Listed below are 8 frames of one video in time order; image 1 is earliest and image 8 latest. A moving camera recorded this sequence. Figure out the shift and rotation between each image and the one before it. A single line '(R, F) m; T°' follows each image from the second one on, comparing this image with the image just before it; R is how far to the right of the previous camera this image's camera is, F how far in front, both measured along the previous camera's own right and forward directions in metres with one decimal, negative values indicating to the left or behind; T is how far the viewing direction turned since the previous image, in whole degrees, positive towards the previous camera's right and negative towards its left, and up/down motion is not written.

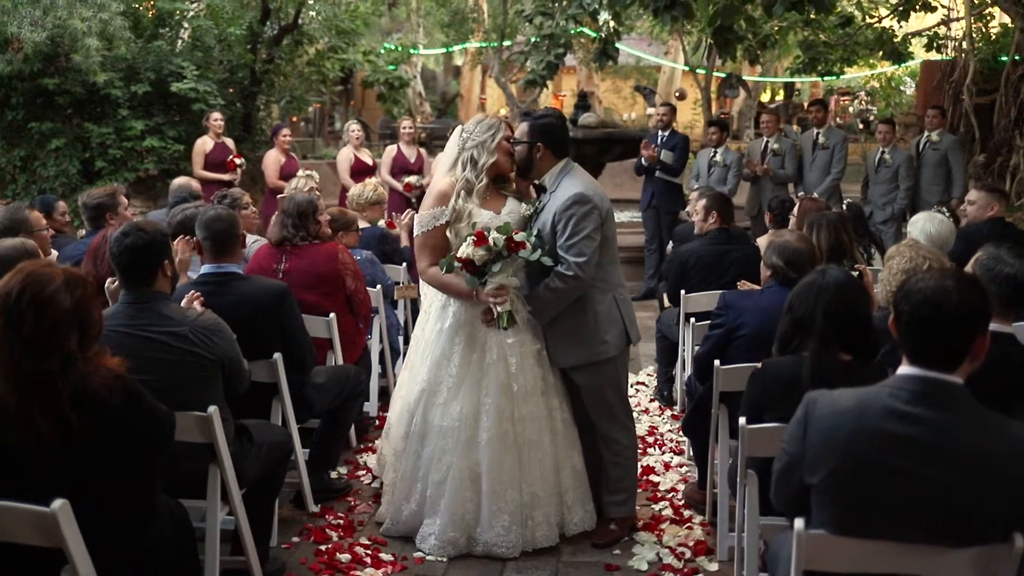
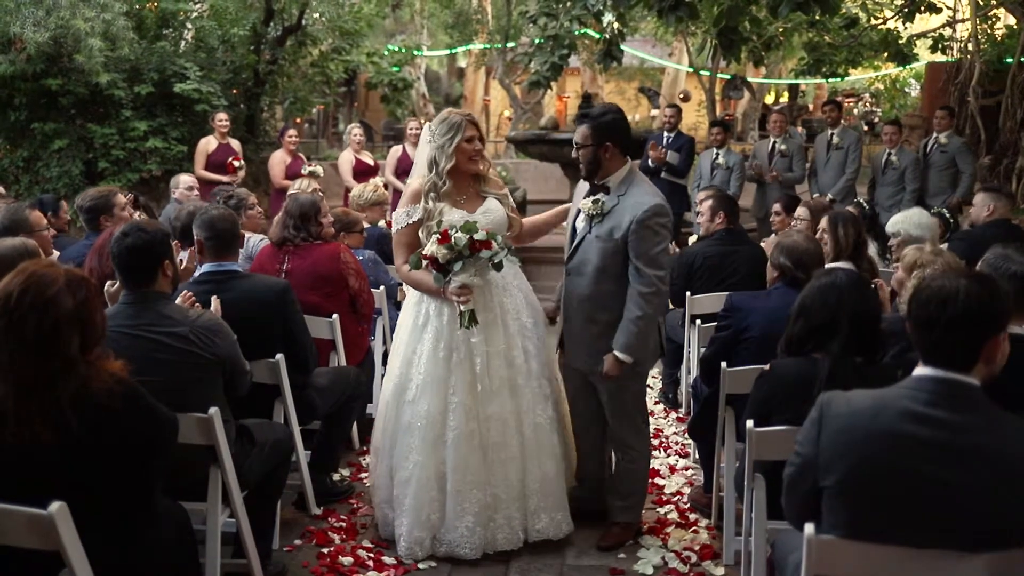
(0.0, 0.0) m; 0°
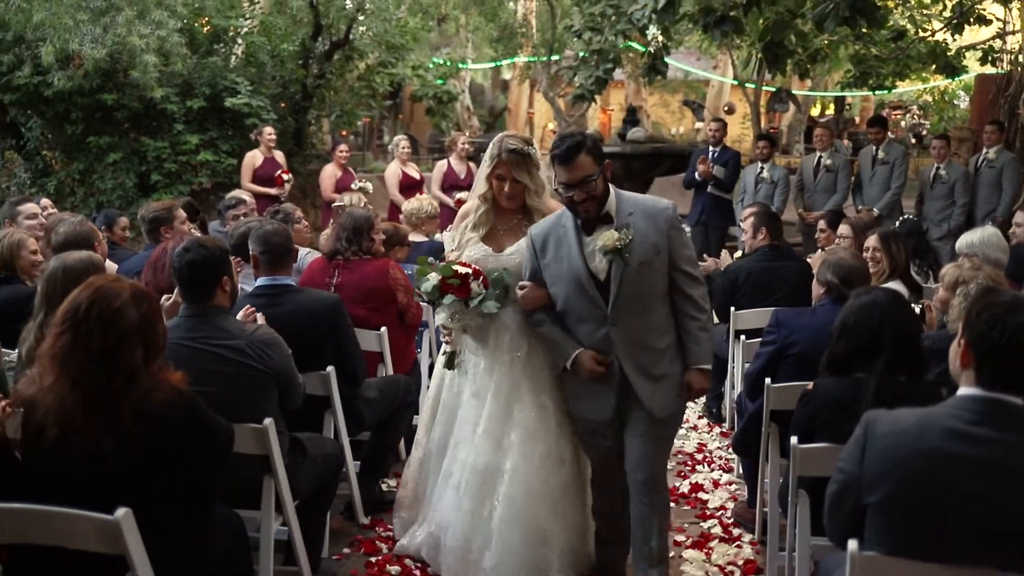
(0.0, -0.1) m; -2°
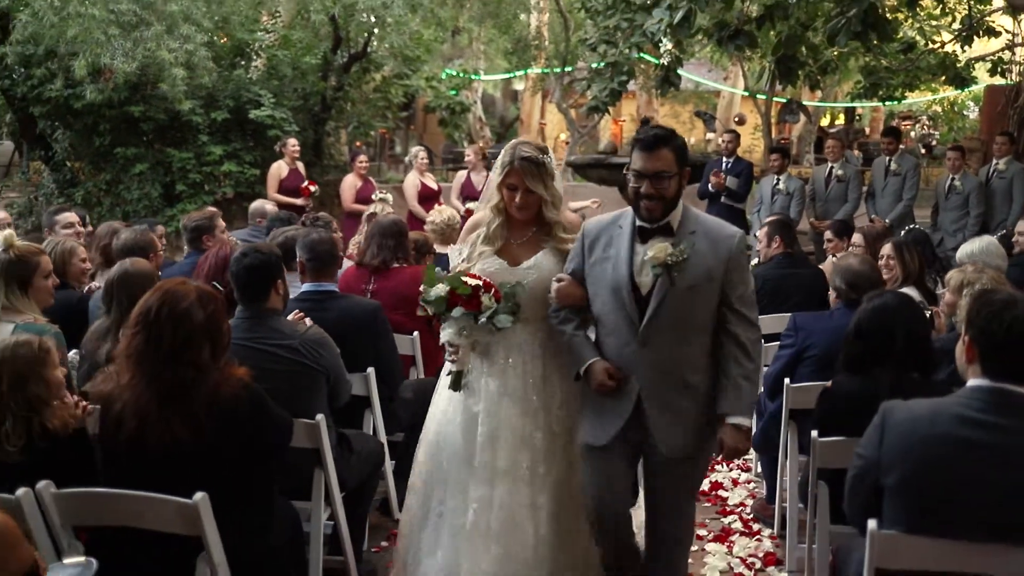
(-0.1, -0.3) m; 0°
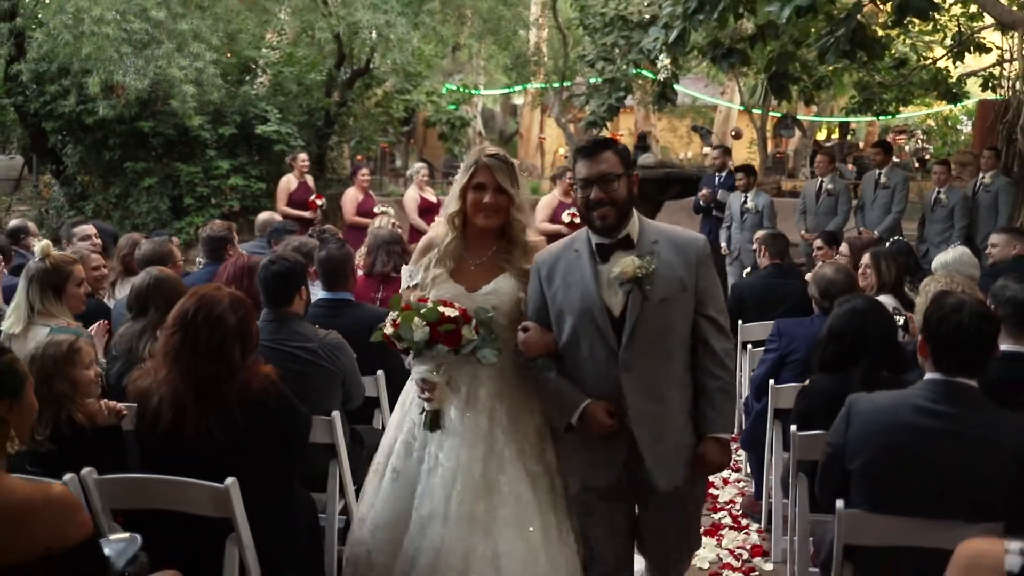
(0.0, -0.3) m; 0°
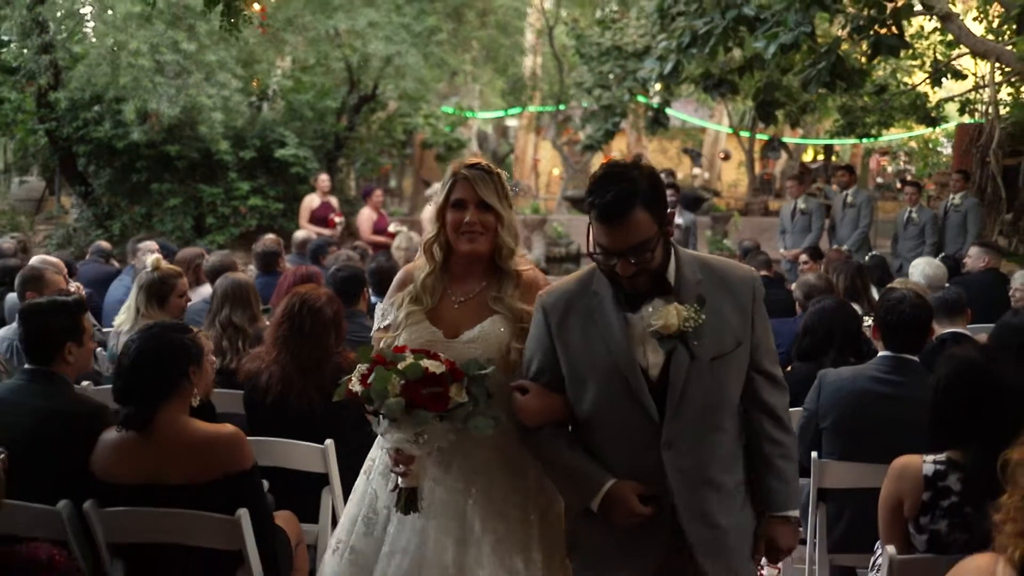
(-0.2, -0.9) m; +1°
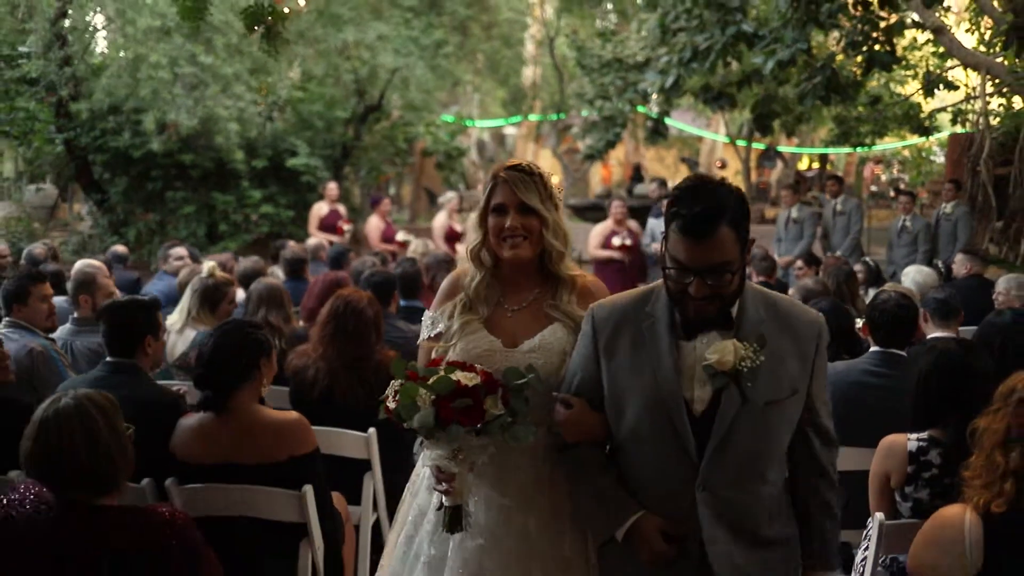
(-0.1, -0.4) m; 0°
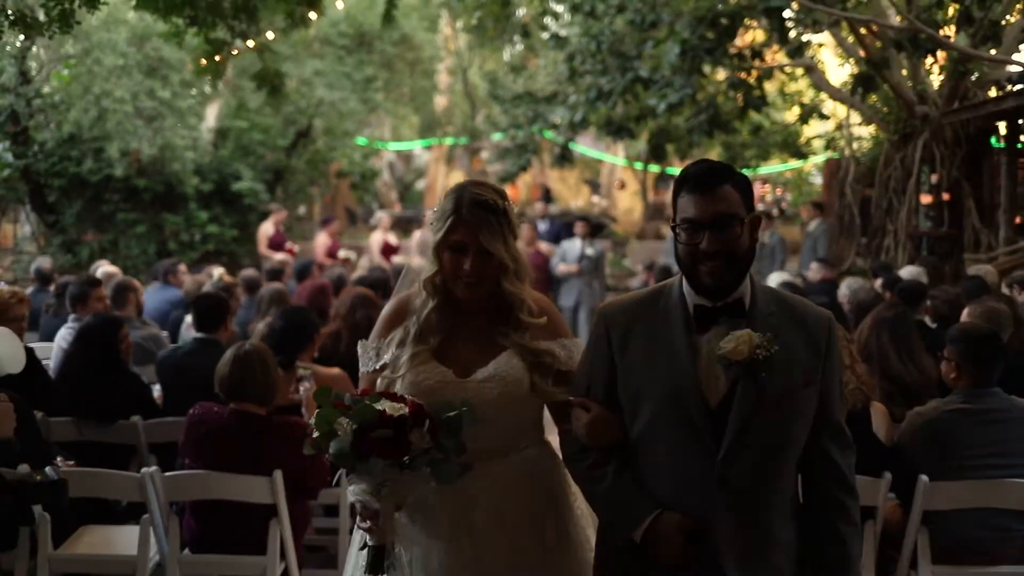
(-0.4, -1.7) m; +5°
